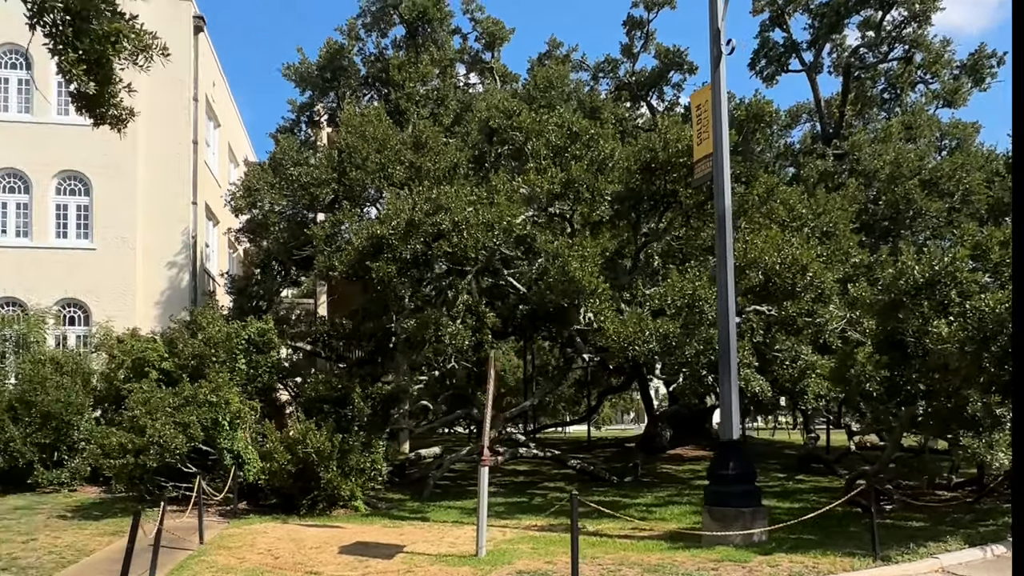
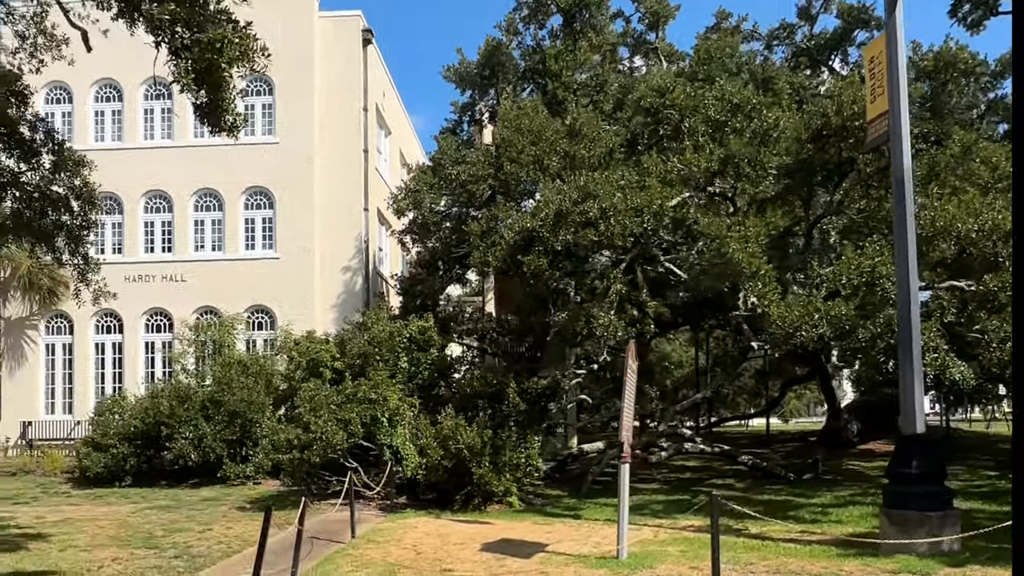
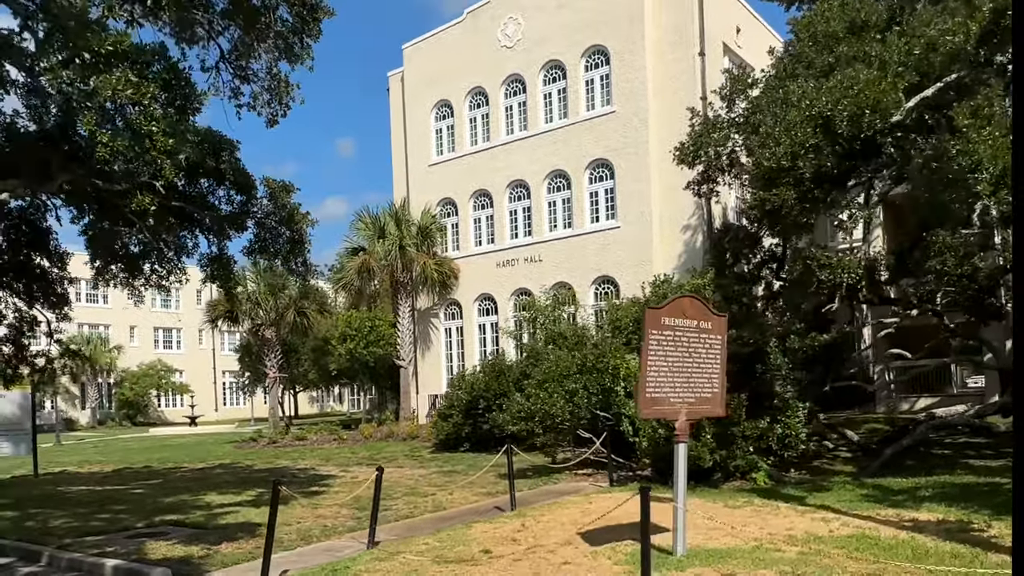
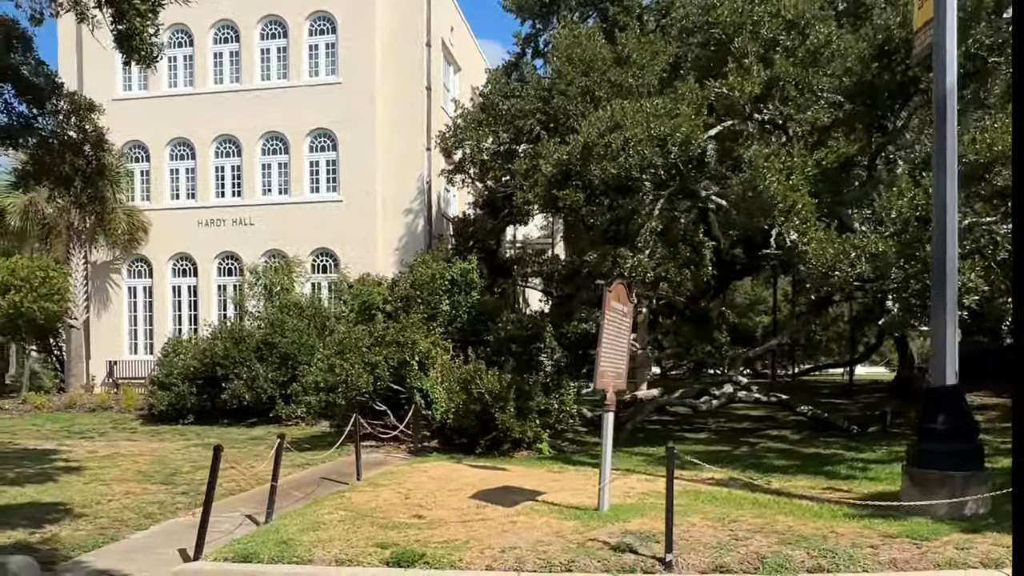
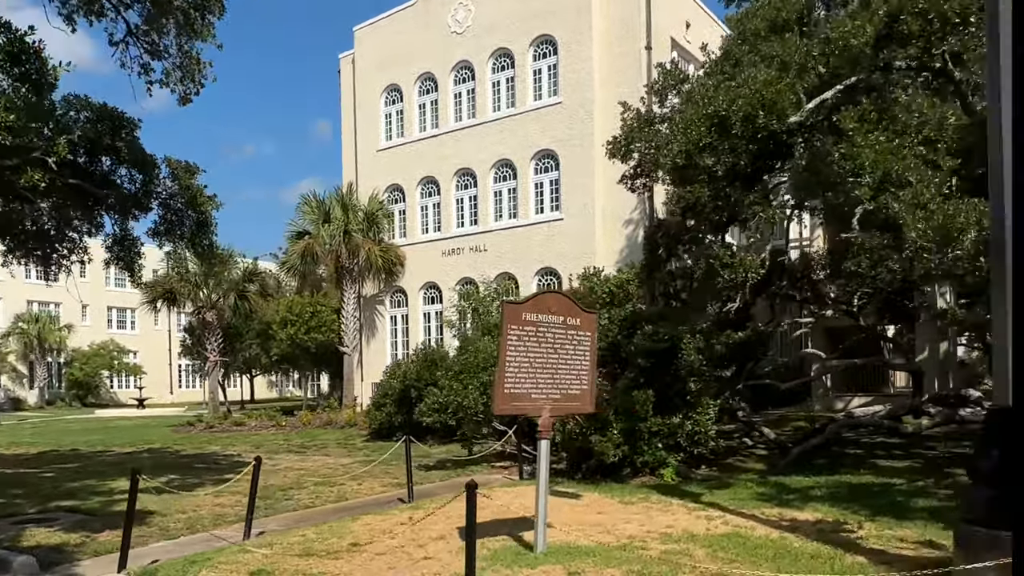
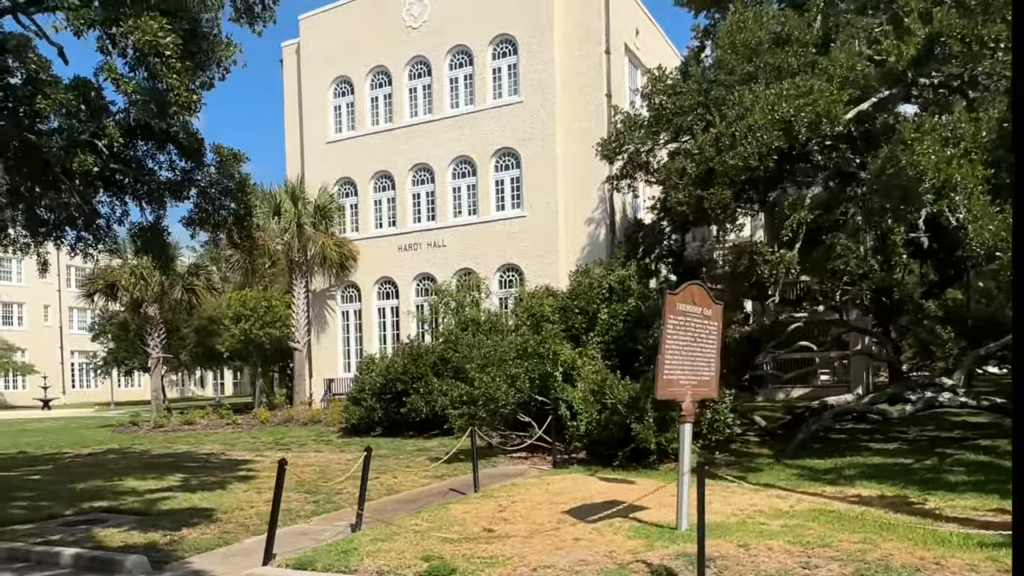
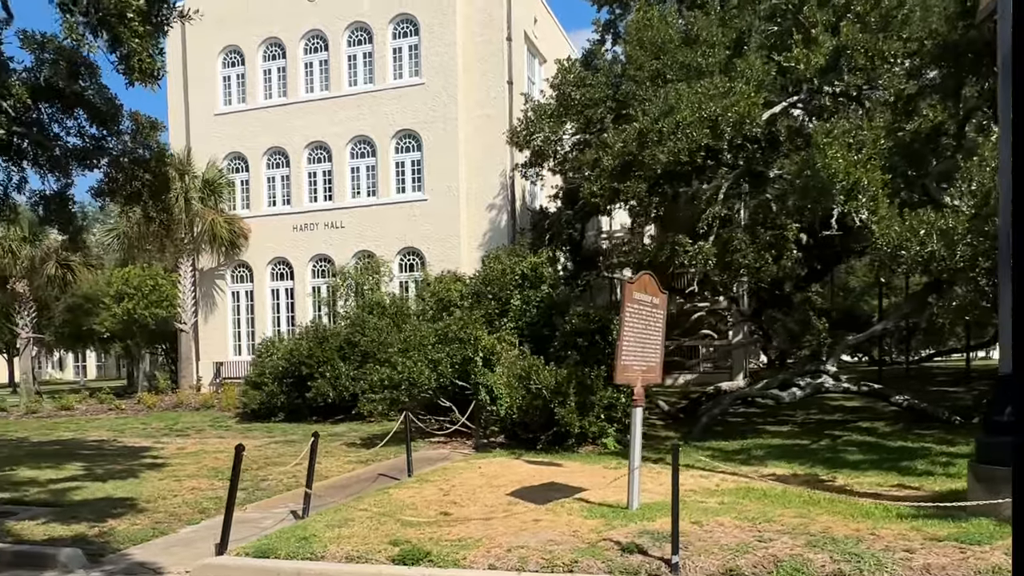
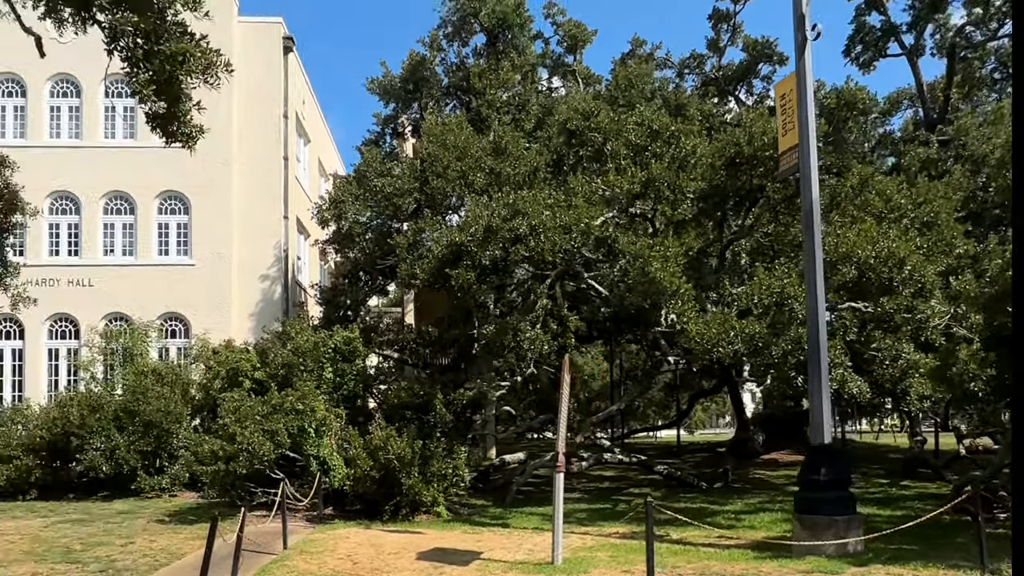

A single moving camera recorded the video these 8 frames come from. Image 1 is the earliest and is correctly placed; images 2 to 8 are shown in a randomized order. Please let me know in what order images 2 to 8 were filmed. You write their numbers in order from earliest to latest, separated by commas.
8, 2, 4, 7, 6, 3, 5
